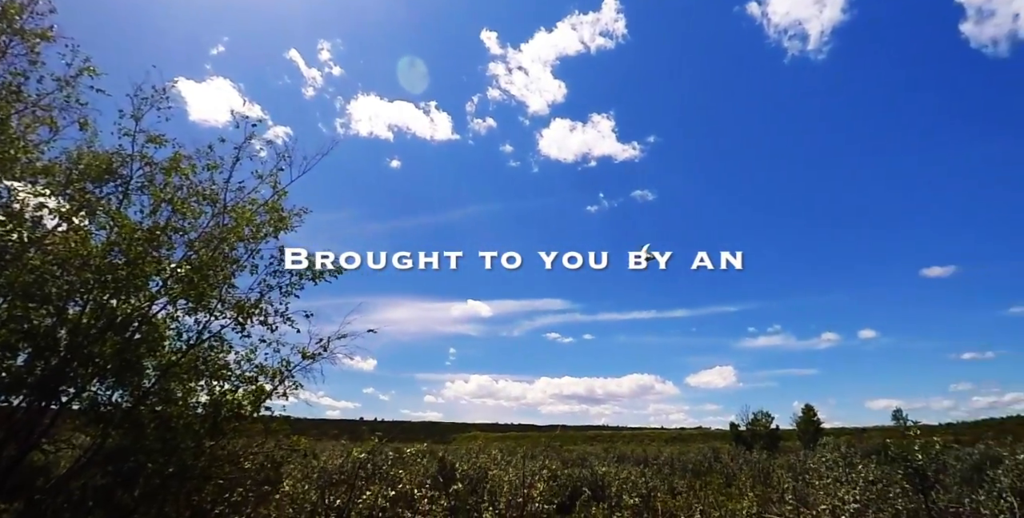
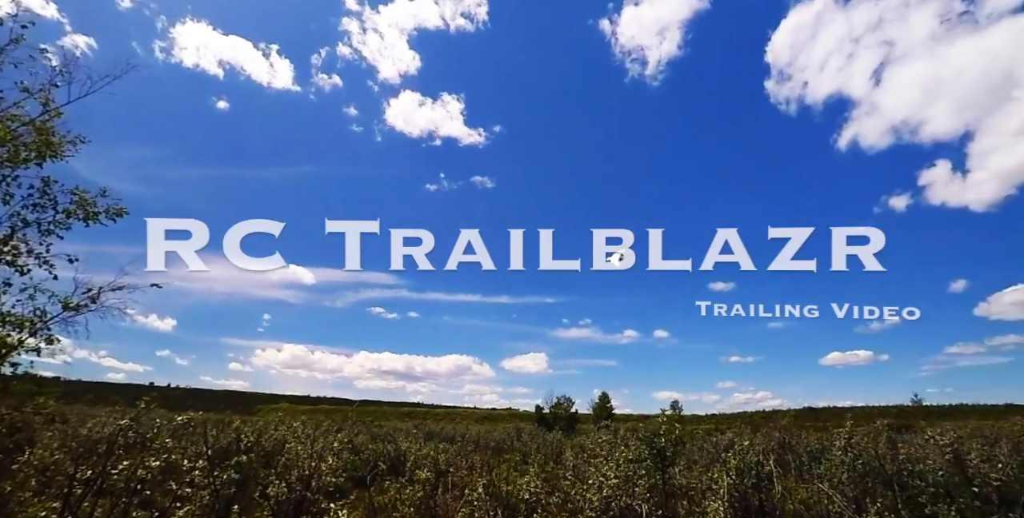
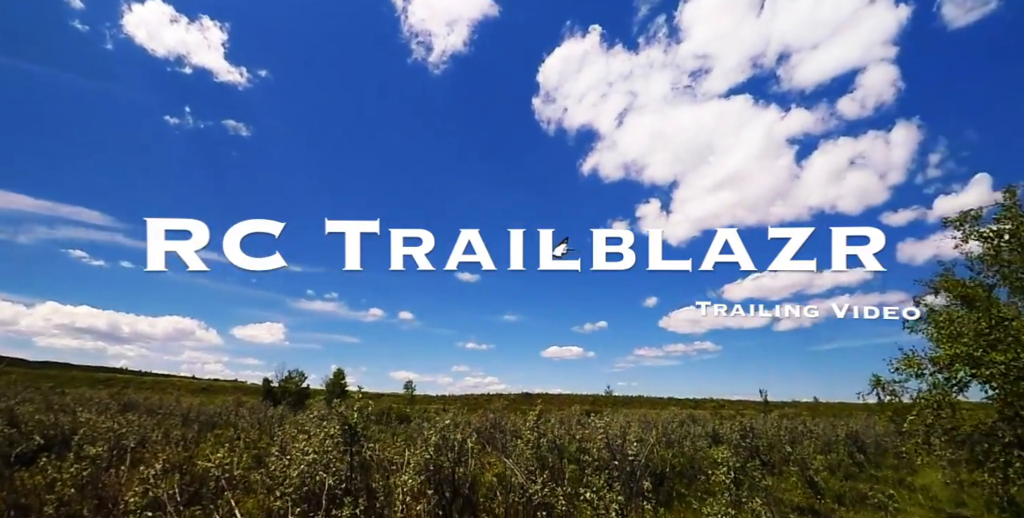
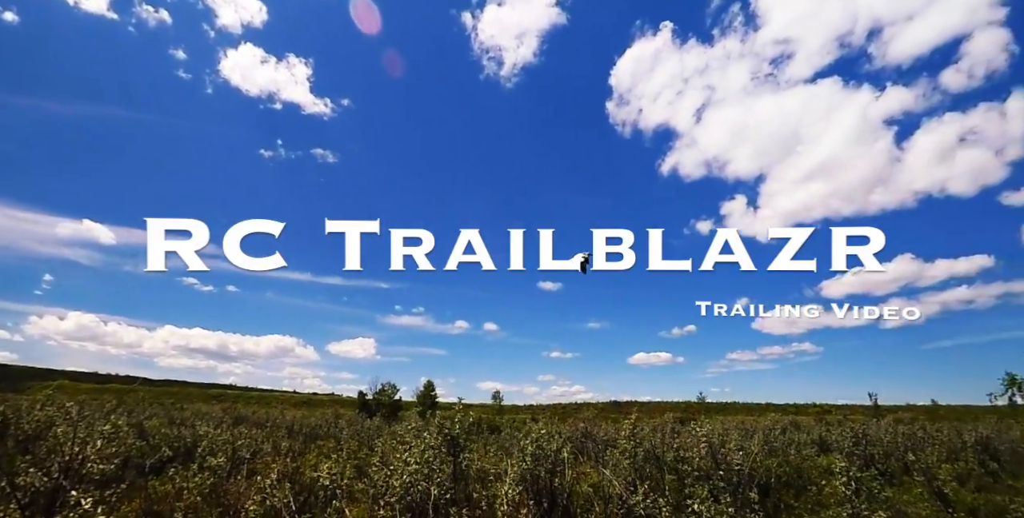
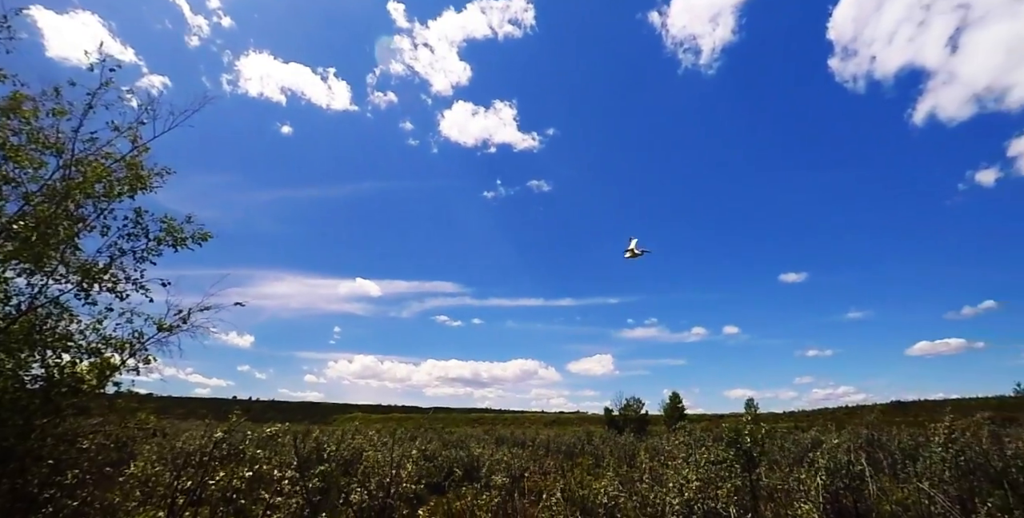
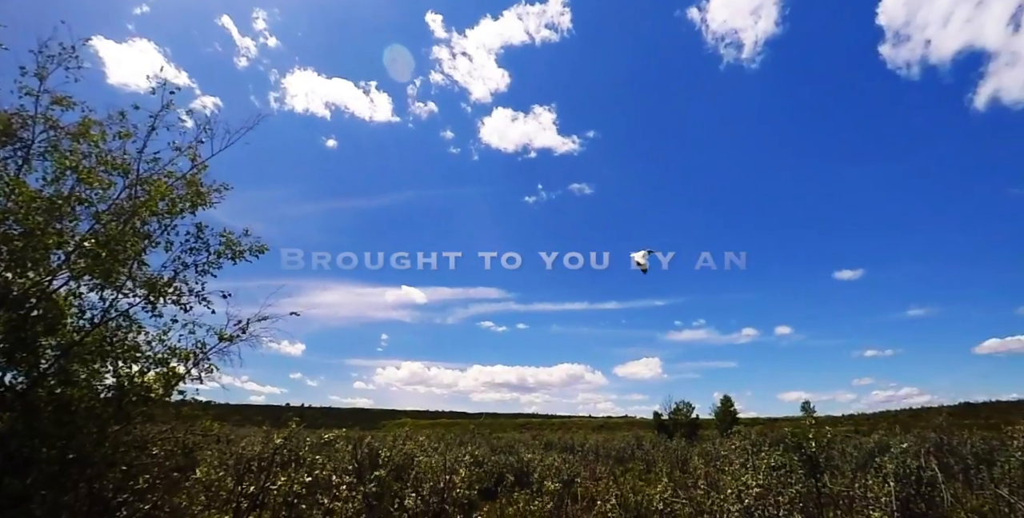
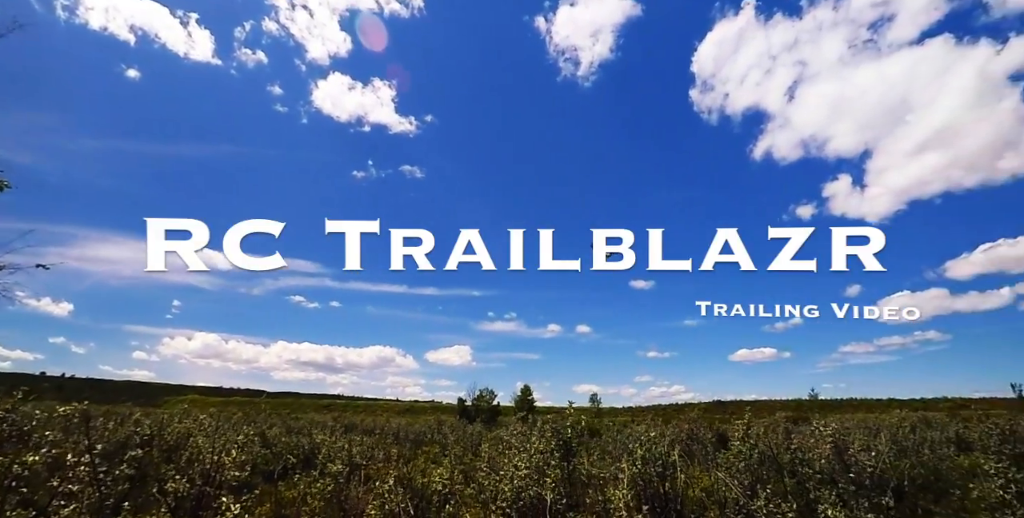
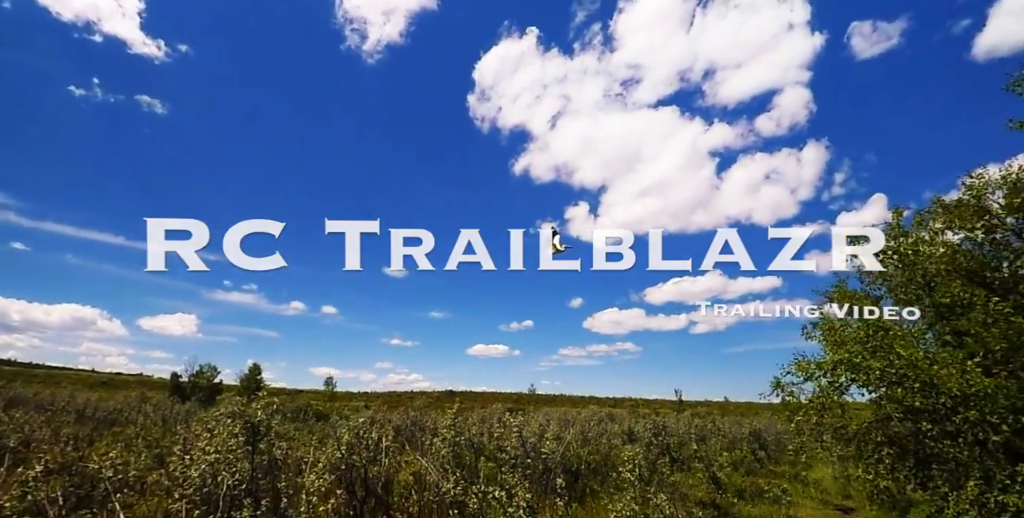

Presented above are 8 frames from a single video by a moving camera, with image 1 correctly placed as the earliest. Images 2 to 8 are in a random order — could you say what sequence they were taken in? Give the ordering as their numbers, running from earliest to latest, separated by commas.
6, 5, 2, 7, 4, 3, 8
